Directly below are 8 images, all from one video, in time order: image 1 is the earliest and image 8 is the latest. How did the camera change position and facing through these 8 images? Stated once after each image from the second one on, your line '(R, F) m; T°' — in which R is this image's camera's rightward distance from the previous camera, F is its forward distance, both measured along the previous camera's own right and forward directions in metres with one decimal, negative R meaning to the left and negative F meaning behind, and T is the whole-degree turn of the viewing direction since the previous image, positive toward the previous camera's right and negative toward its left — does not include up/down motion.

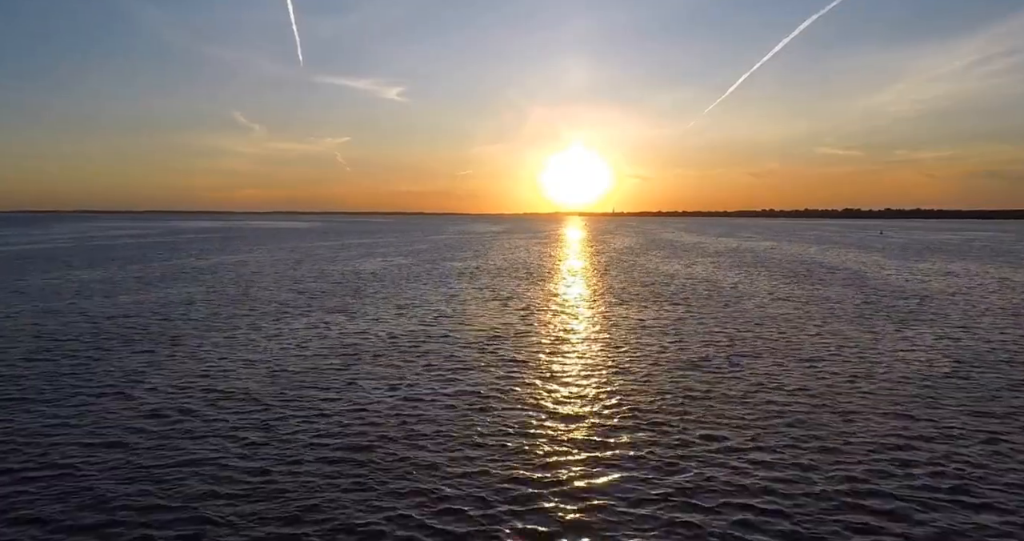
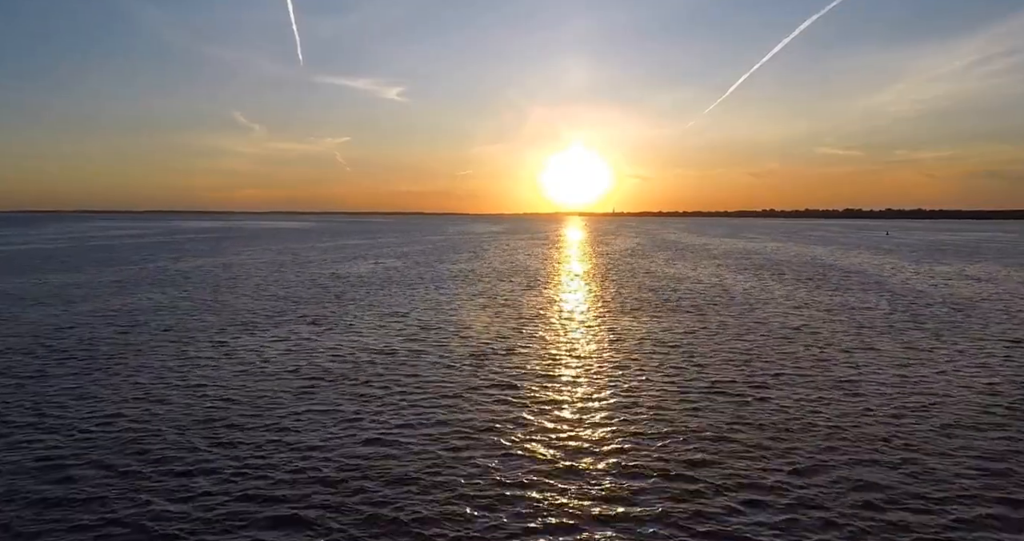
(+0.2, +2.5) m; 0°
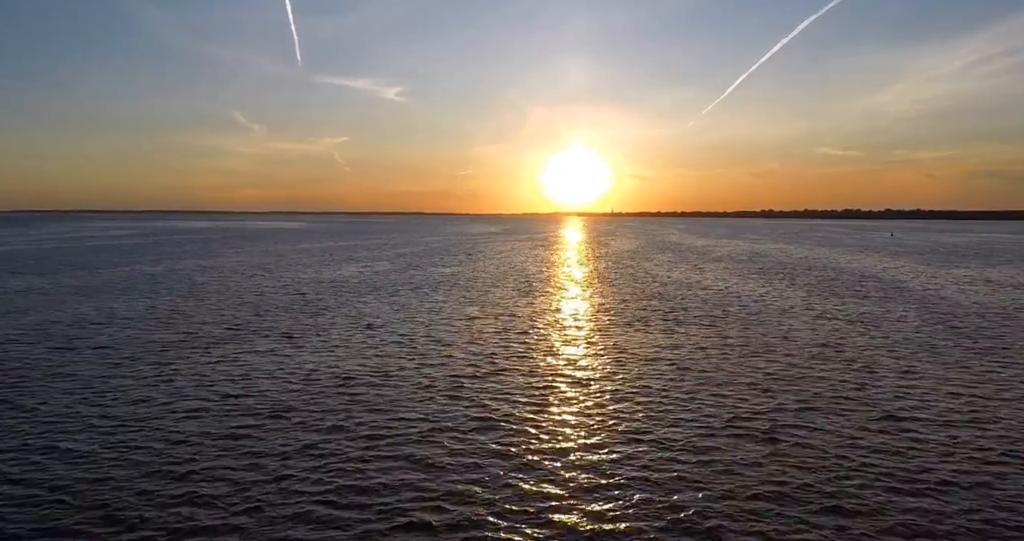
(+0.4, +2.9) m; 0°
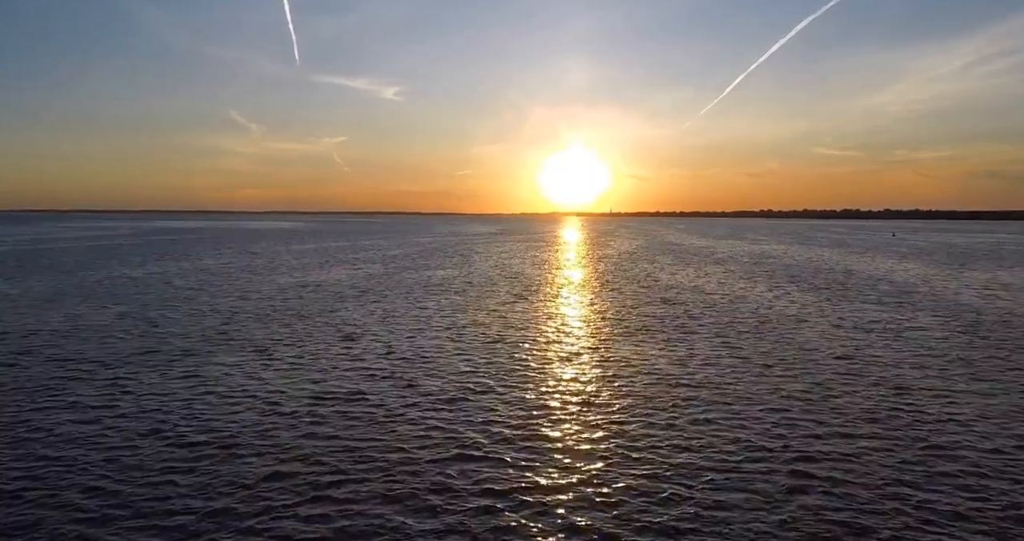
(+0.3, +2.0) m; 0°
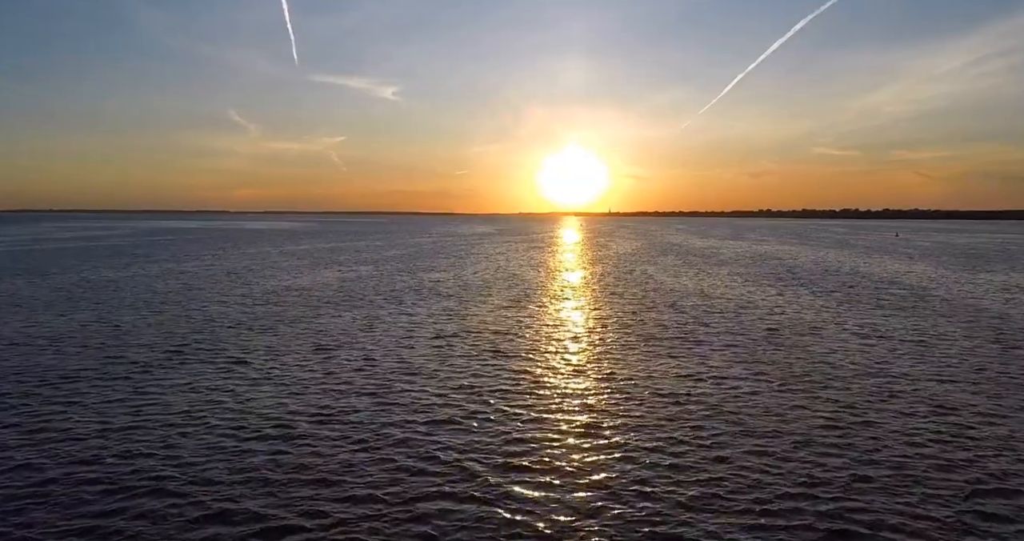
(0.0, +2.1) m; 0°
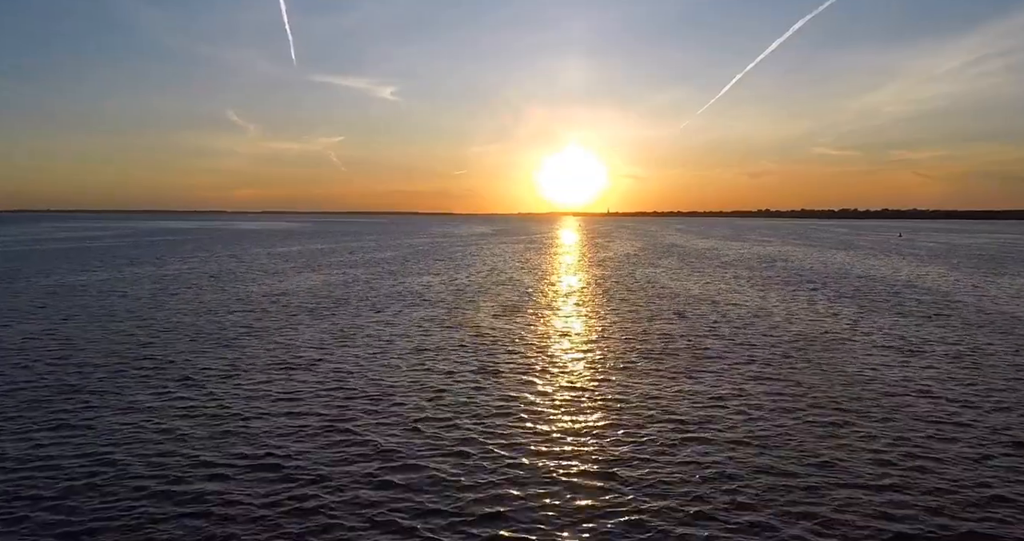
(+0.3, +2.5) m; 0°
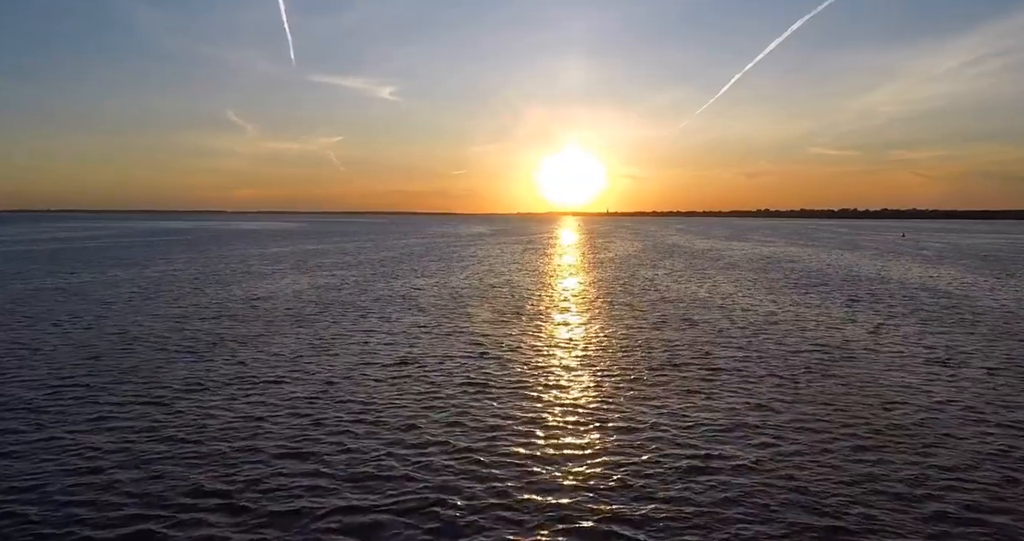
(+0.2, +2.0) m; 0°
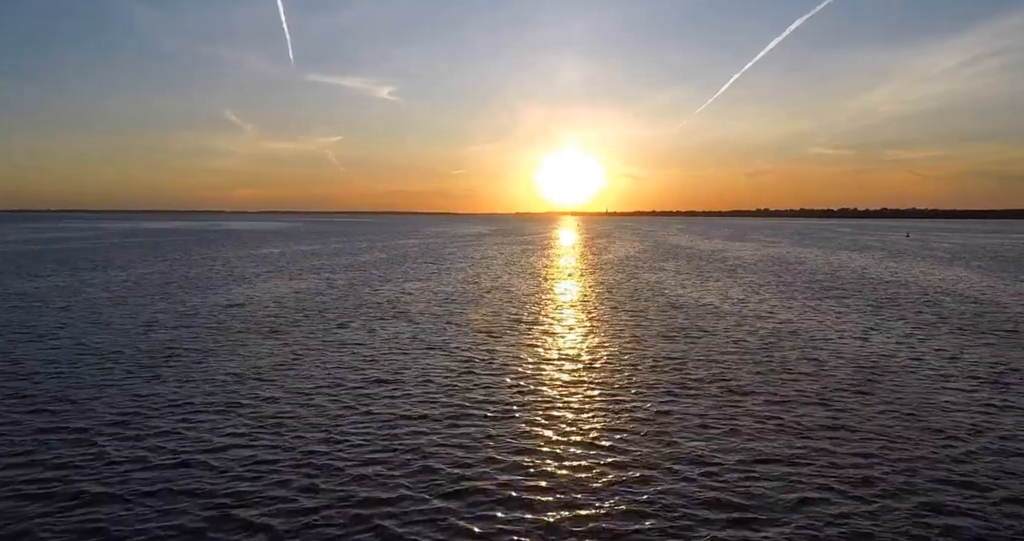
(+0.1, +2.4) m; 0°
